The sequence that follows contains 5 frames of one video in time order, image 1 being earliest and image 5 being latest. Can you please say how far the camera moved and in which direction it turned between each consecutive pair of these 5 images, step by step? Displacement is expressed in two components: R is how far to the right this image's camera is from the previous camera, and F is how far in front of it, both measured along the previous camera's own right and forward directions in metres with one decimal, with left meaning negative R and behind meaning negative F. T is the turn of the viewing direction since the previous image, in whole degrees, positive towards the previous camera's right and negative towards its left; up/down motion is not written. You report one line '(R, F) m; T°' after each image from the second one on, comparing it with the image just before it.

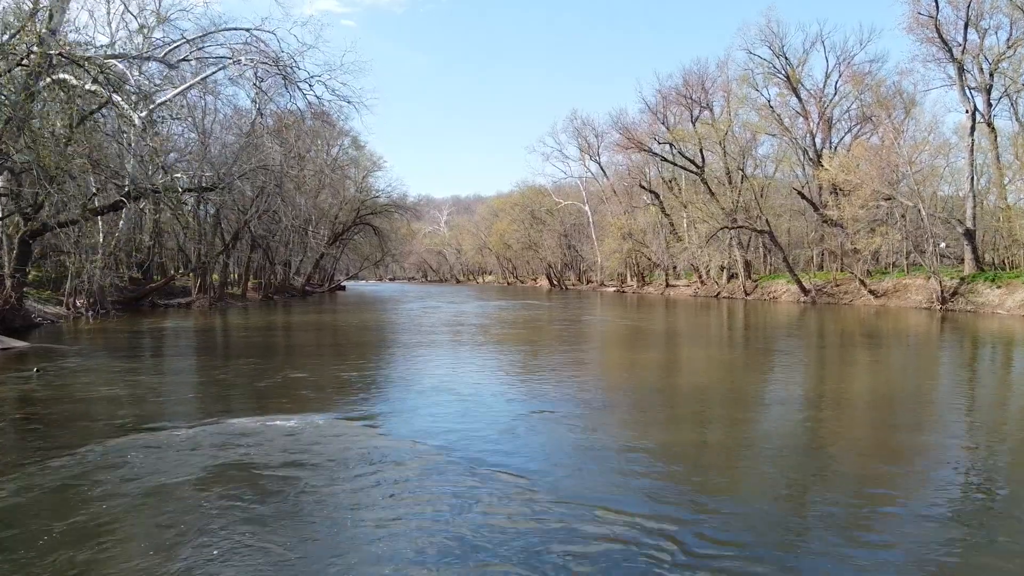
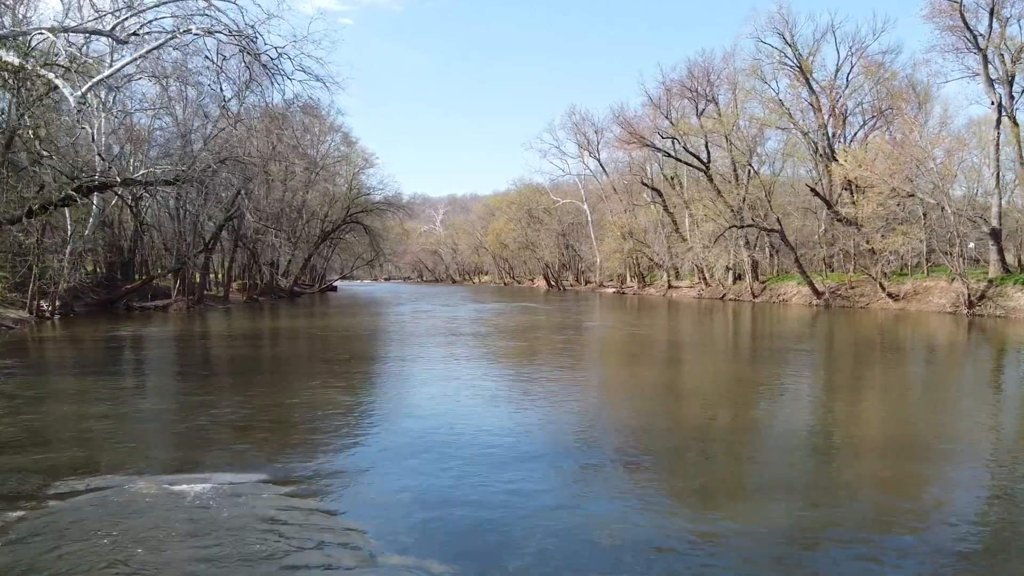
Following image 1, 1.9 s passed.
(0.0, +1.3) m; 0°
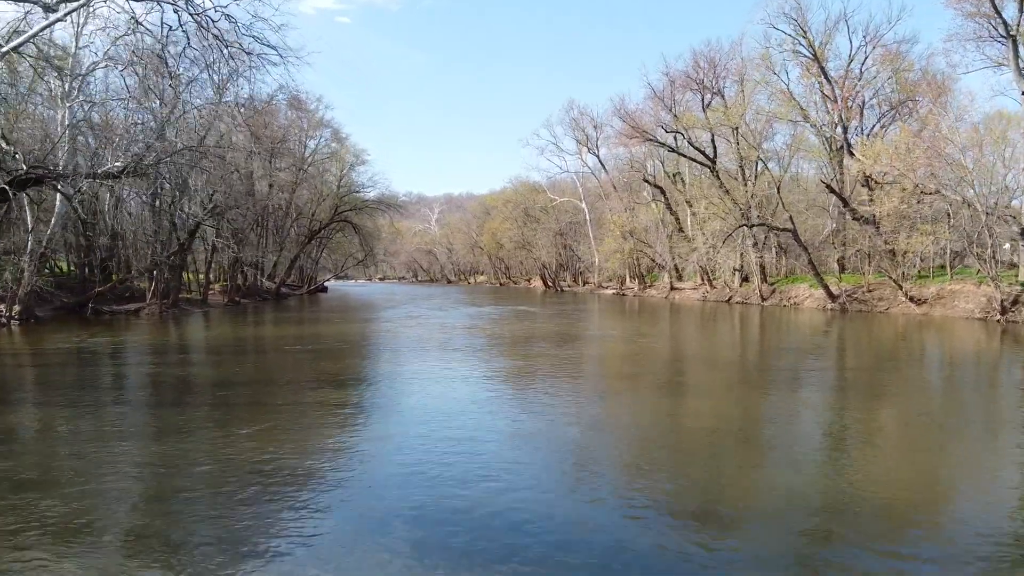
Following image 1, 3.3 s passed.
(+0.1, +1.4) m; 0°
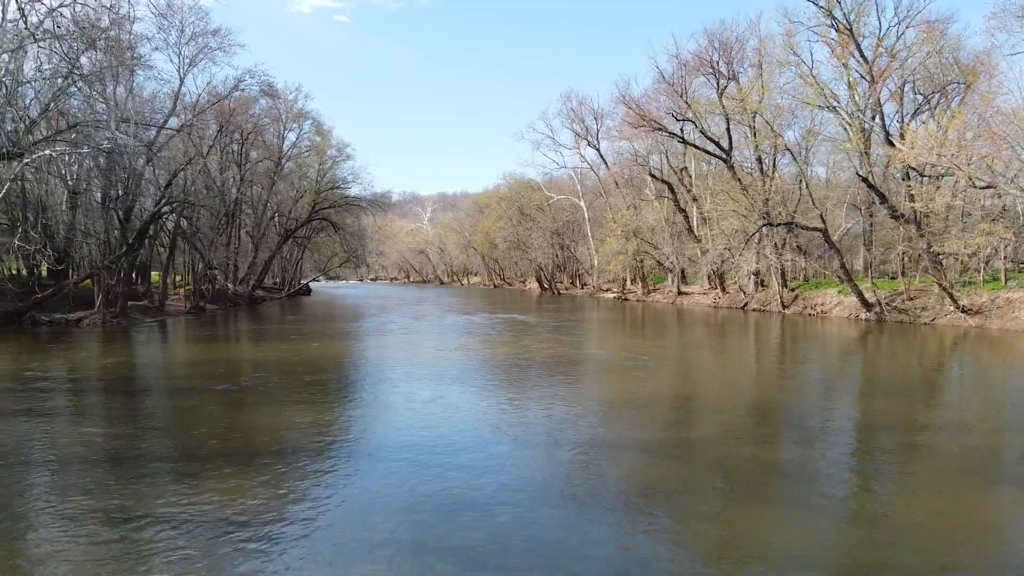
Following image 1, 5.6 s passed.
(+0.1, +2.5) m; 0°
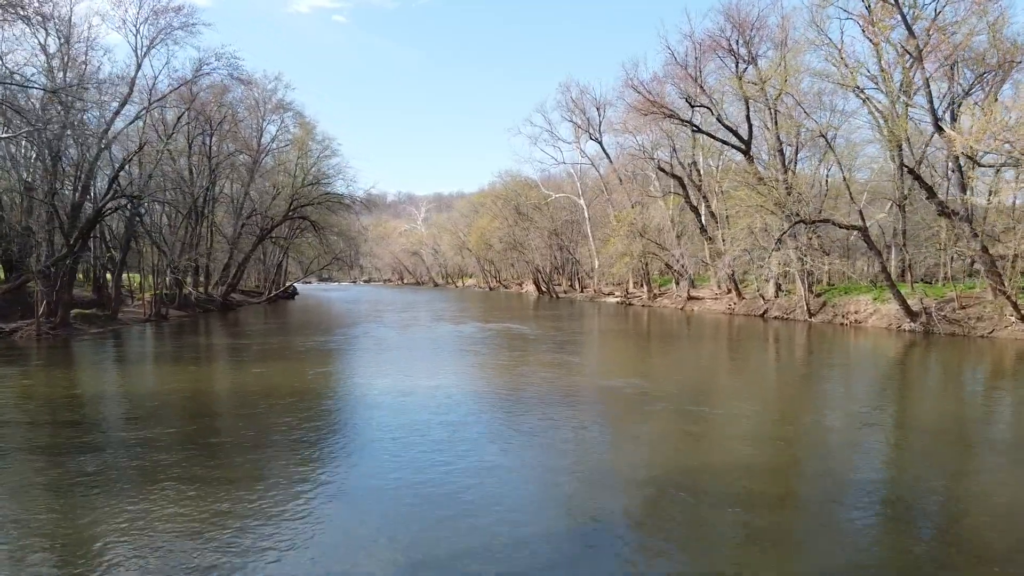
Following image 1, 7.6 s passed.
(+0.1, +2.4) m; 0°
